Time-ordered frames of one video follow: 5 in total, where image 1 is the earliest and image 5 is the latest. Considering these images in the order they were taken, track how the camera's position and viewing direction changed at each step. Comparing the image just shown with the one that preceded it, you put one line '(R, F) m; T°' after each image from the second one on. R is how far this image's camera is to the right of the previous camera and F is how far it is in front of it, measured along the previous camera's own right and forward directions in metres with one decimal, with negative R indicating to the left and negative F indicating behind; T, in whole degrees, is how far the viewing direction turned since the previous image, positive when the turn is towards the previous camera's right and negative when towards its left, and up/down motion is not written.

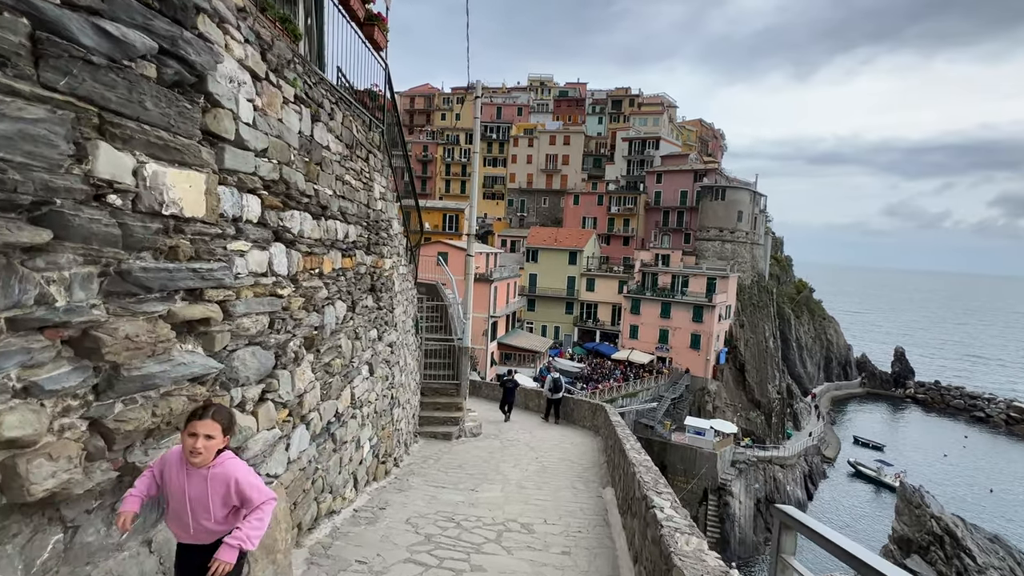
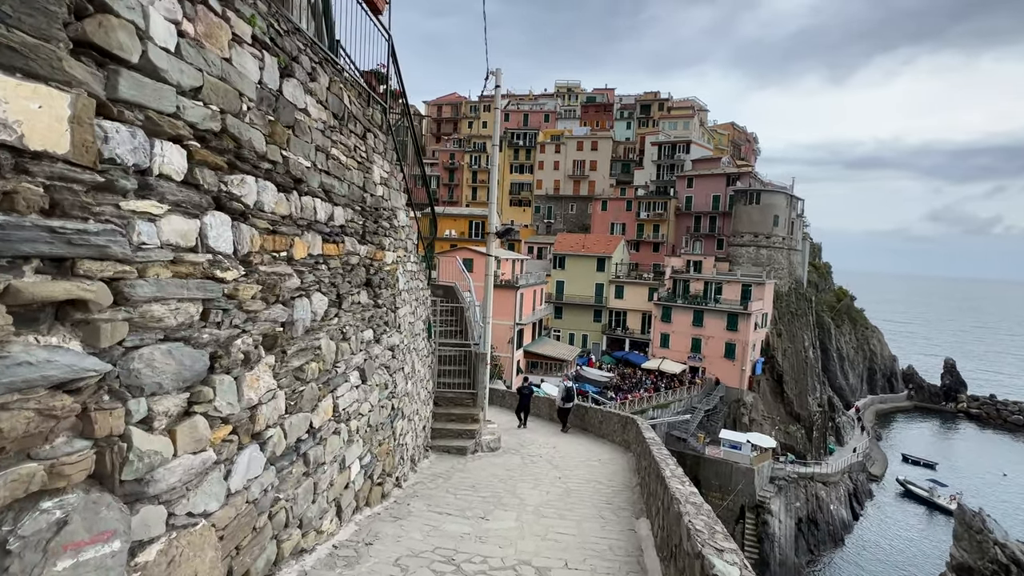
(+0.1, +1.0) m; -3°
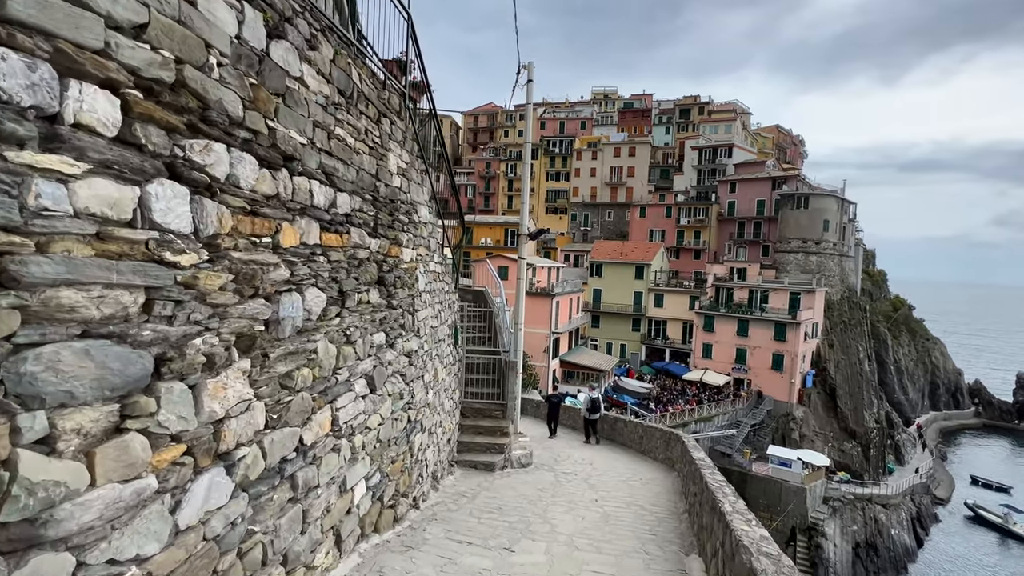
(+0.1, +0.7) m; -4°
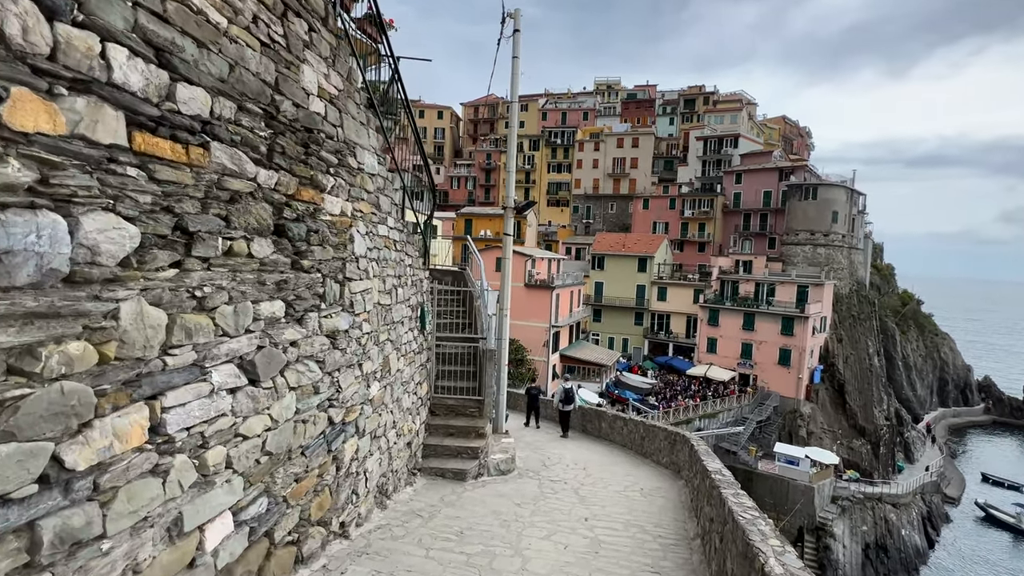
(+0.4, +1.5) m; 0°
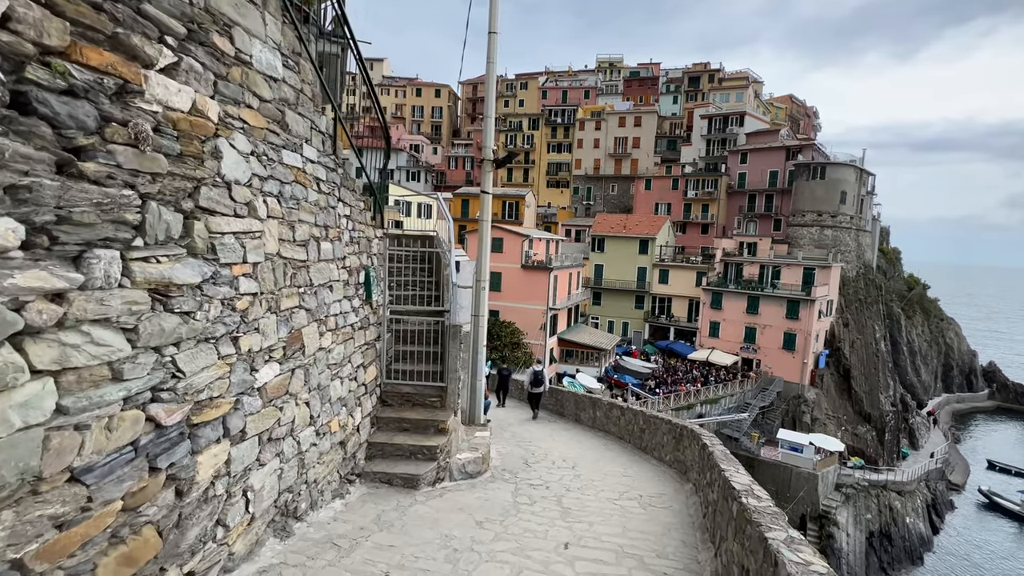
(+0.4, +1.6) m; 0°
